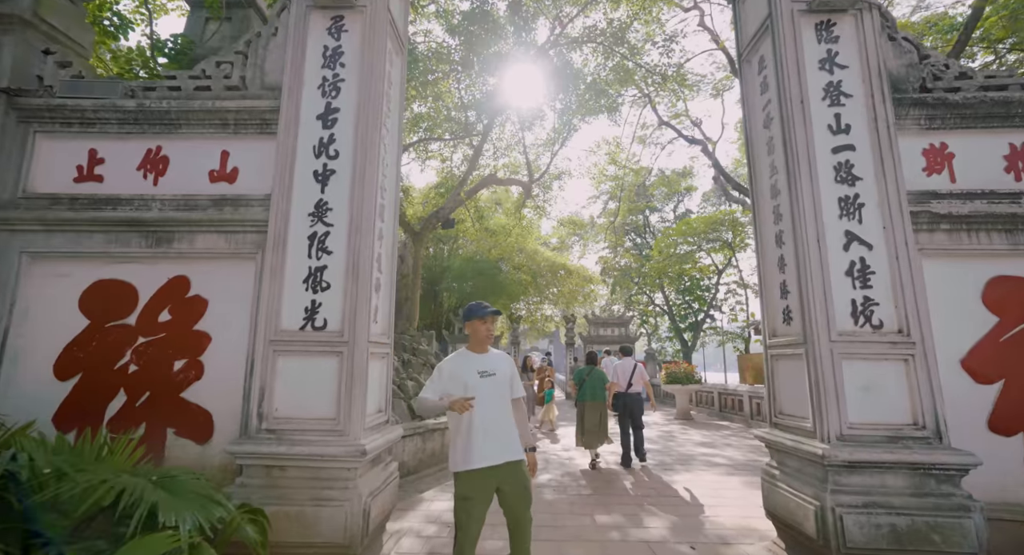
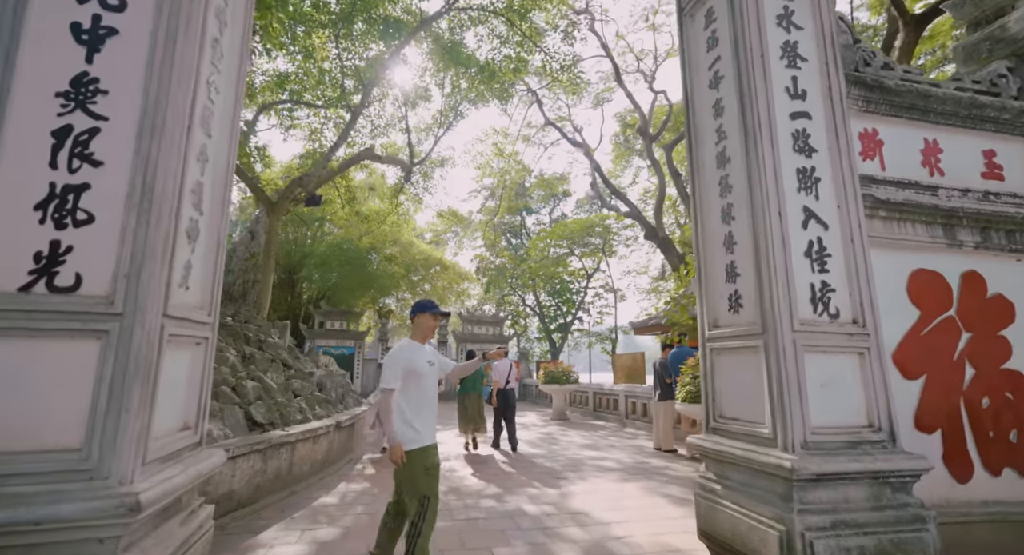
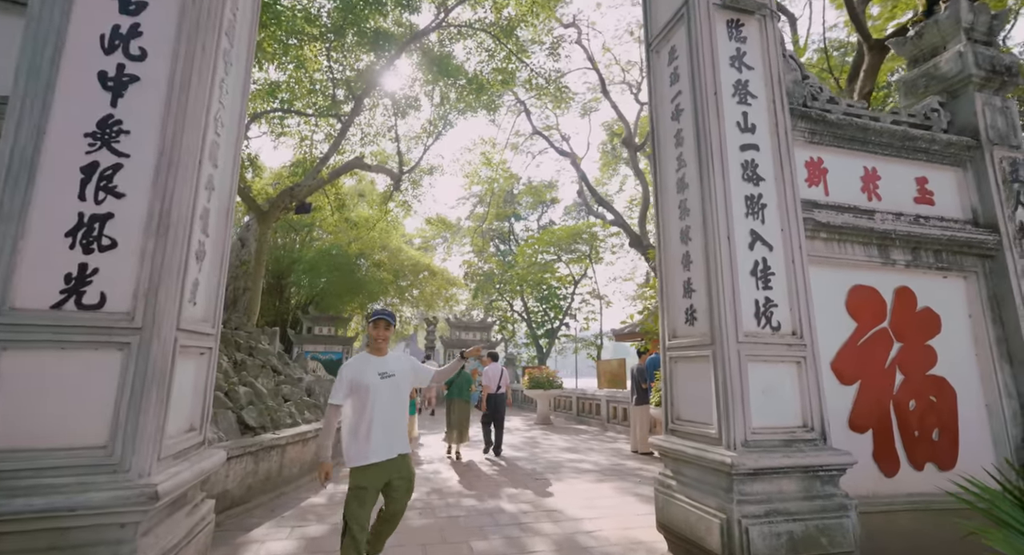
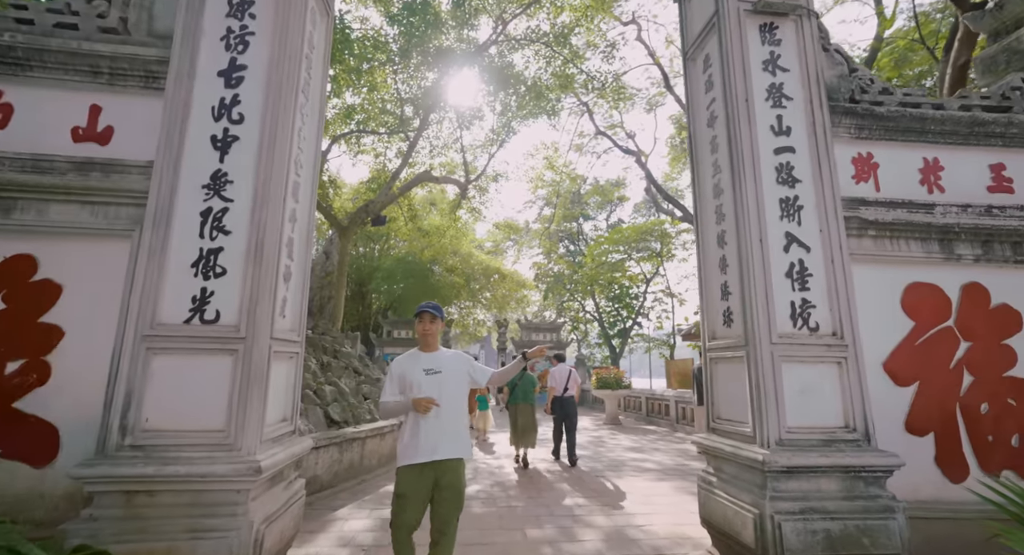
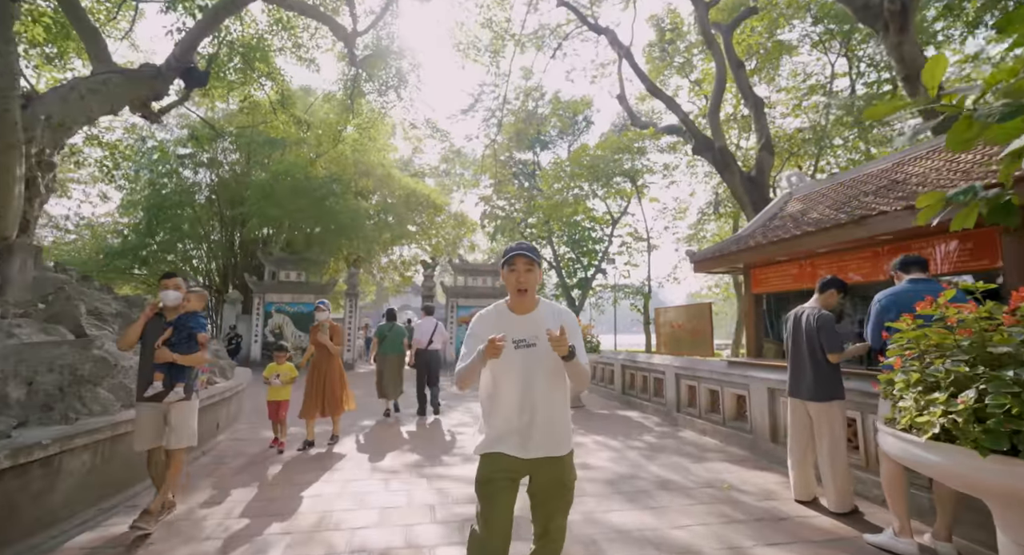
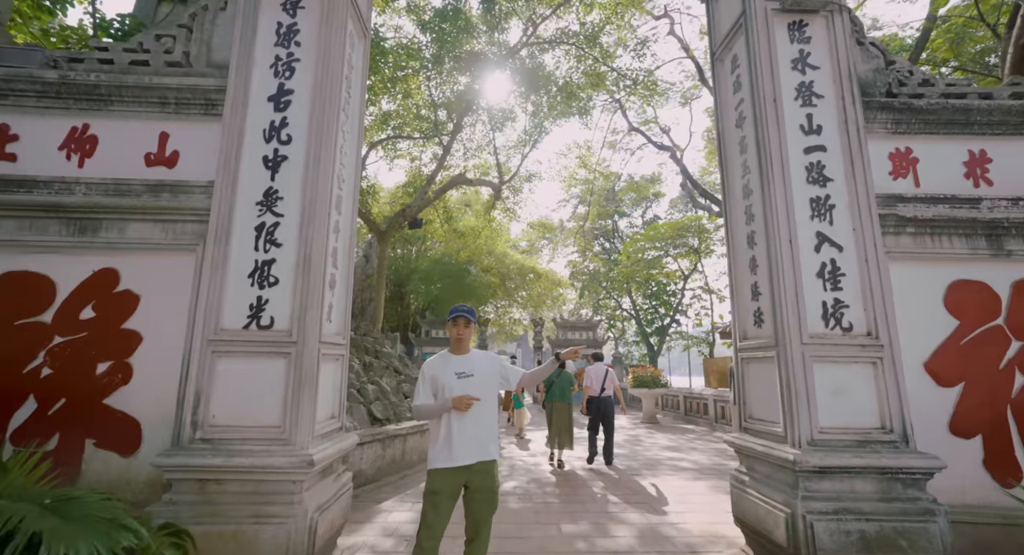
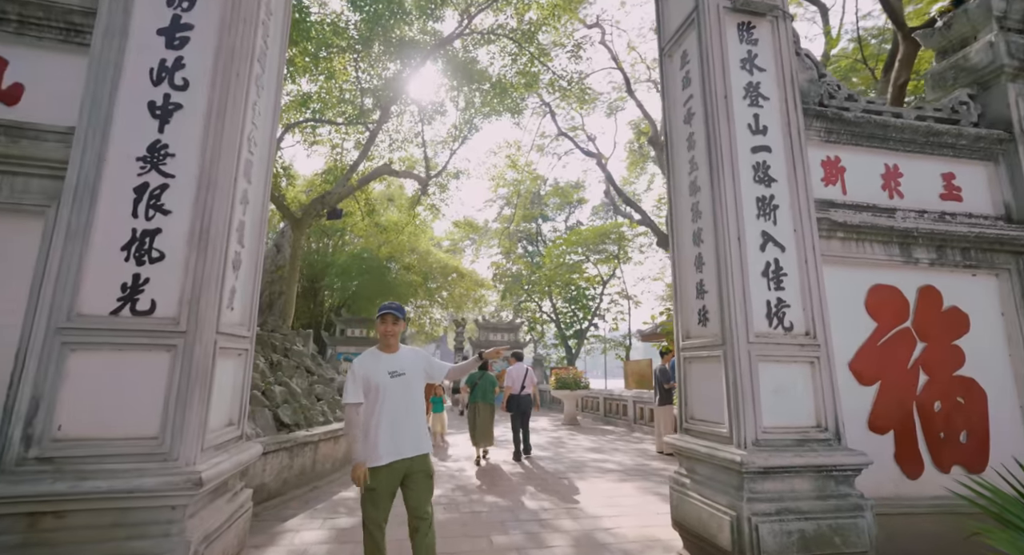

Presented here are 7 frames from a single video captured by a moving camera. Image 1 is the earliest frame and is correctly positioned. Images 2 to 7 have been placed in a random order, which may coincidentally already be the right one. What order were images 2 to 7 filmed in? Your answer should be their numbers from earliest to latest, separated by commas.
6, 4, 7, 3, 2, 5
